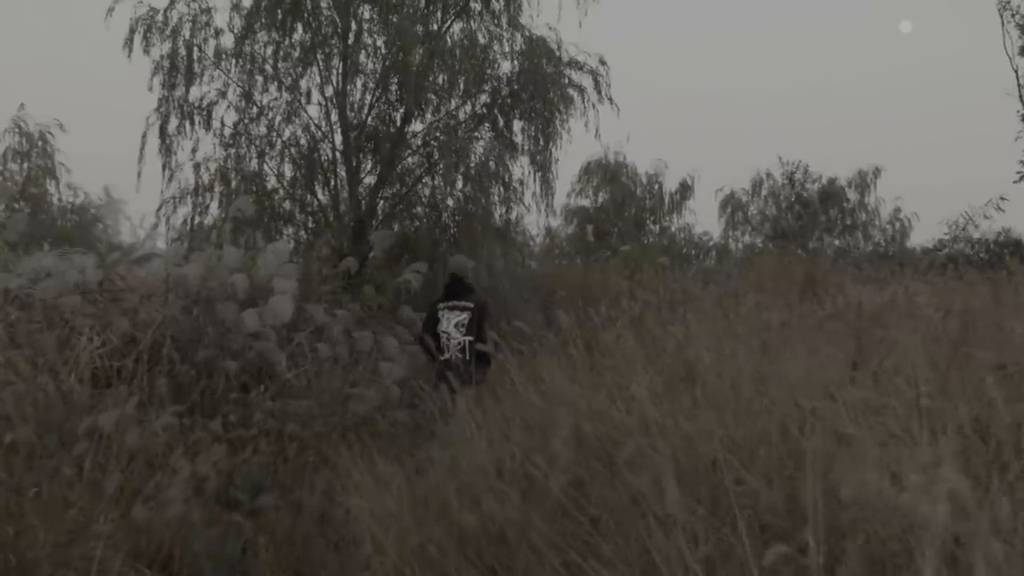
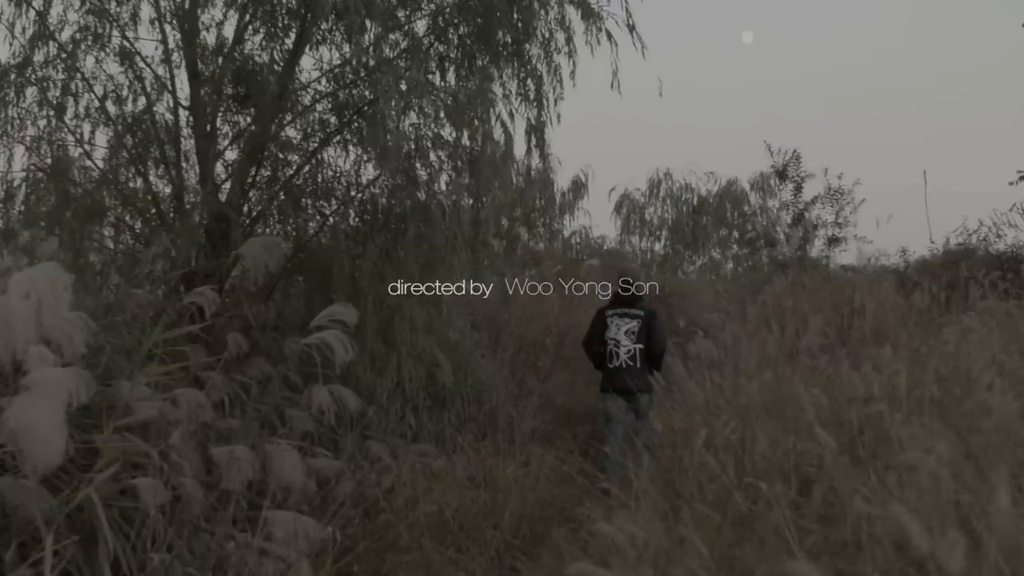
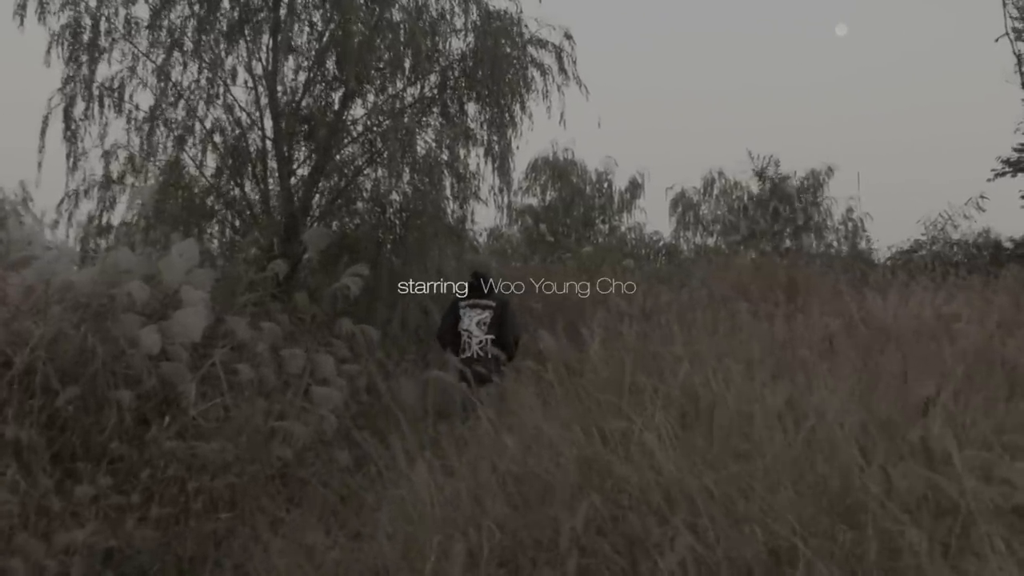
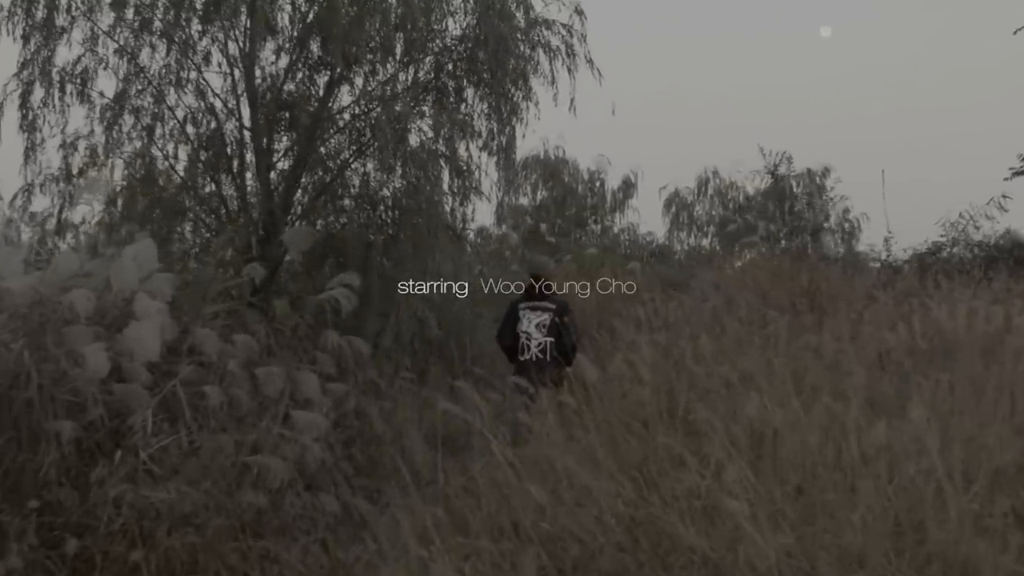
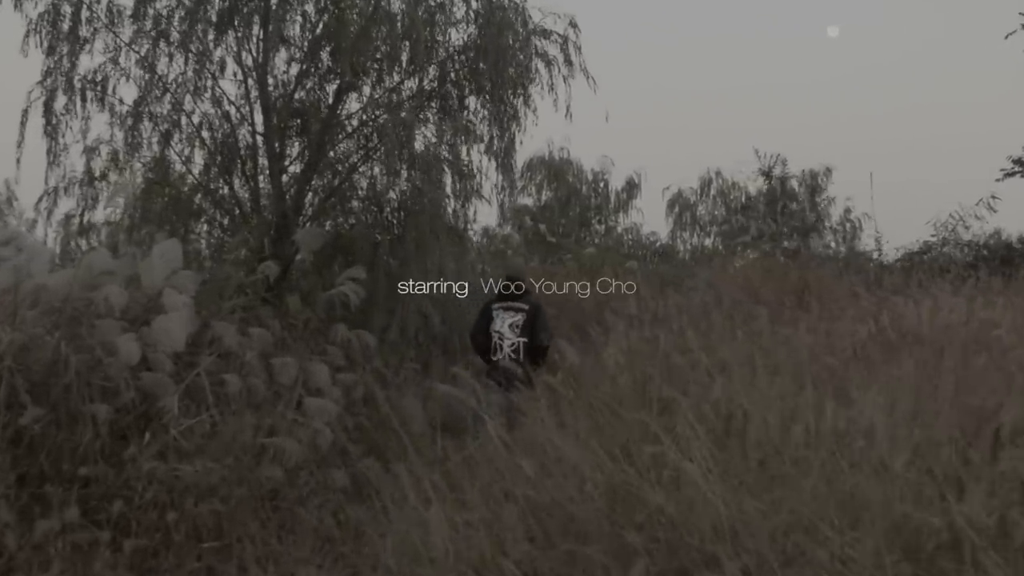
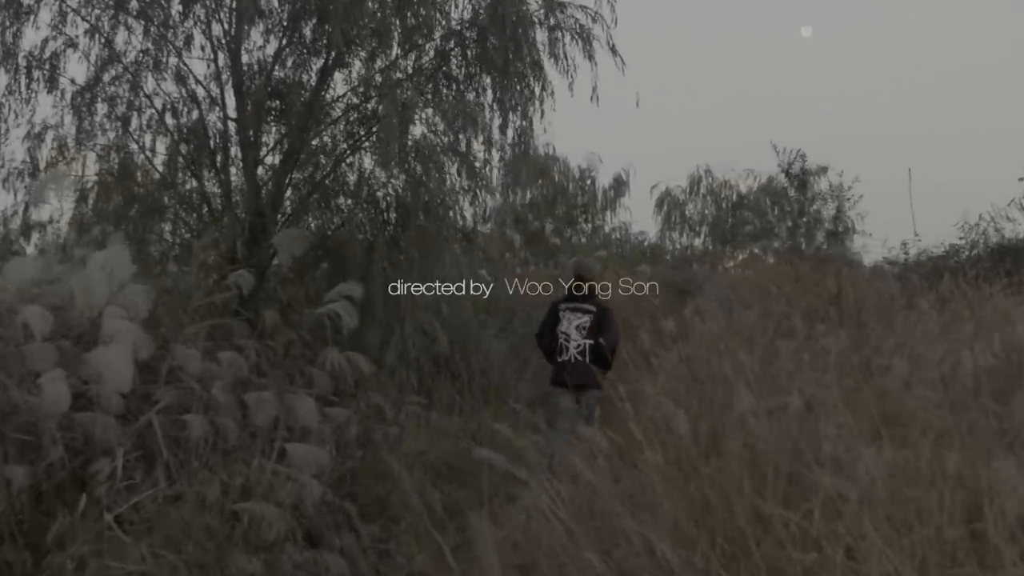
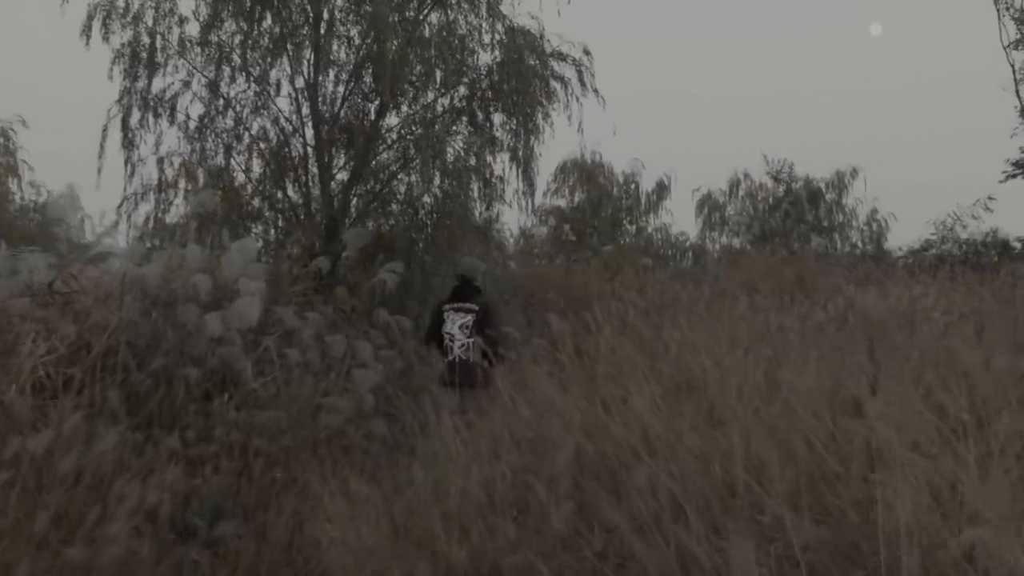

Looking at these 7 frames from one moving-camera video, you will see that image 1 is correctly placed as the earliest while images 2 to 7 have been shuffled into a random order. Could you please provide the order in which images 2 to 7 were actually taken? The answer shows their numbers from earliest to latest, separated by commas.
7, 3, 5, 4, 6, 2
